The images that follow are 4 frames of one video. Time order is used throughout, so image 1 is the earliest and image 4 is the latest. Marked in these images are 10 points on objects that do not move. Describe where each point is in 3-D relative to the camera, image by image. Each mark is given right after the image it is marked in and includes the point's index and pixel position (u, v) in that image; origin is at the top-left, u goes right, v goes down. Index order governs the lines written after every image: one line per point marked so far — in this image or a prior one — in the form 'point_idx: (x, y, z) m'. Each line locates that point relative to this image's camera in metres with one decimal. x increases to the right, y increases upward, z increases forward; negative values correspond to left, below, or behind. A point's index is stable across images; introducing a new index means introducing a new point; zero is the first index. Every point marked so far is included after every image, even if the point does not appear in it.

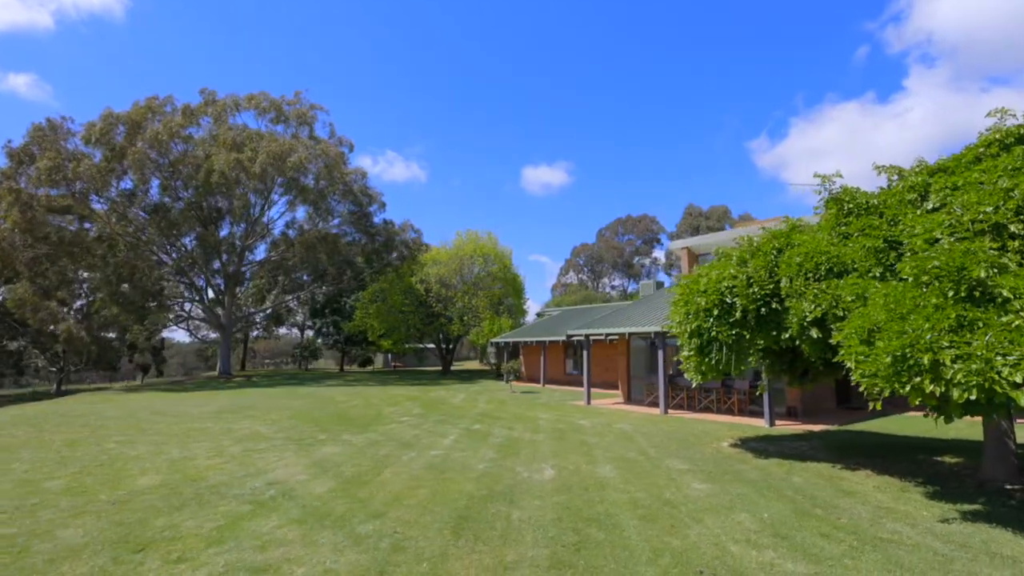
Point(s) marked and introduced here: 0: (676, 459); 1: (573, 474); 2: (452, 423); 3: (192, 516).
0: (+2.3, -2.4, +7.2) m
1: (+0.8, -2.3, +6.4) m
2: (-1.2, -2.8, +10.6) m
3: (-3.1, -2.2, +5.0) m
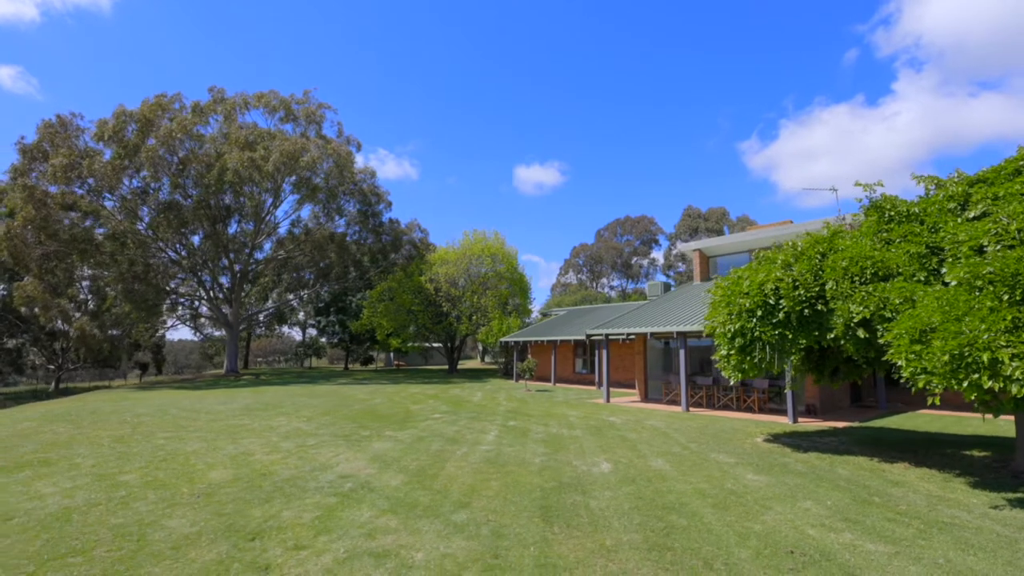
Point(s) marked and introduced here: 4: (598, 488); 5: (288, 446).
0: (+3.0, -2.4, +7.5) m
1: (+1.5, -2.3, +6.7) m
2: (-0.5, -2.8, +10.8) m
3: (-2.3, -2.2, +5.2) m
4: (+1.0, -2.3, +5.8) m
5: (-3.6, -2.5, +8.3) m
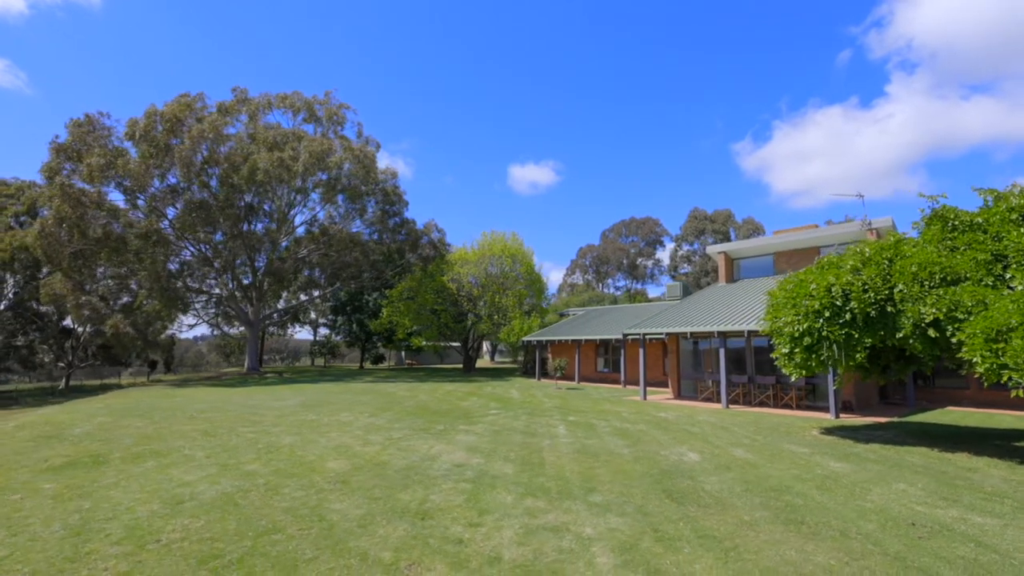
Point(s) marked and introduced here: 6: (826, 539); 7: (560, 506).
0: (+4.4, -2.4, +8.1) m
1: (+2.9, -2.4, +7.3) m
2: (+0.7, -2.8, +11.3) m
3: (-0.9, -2.2, +5.7) m
4: (+2.3, -2.3, +6.3) m
5: (-2.3, -2.5, +8.7) m
6: (+2.7, -2.1, +4.4) m
7: (+0.5, -2.2, +5.1) m
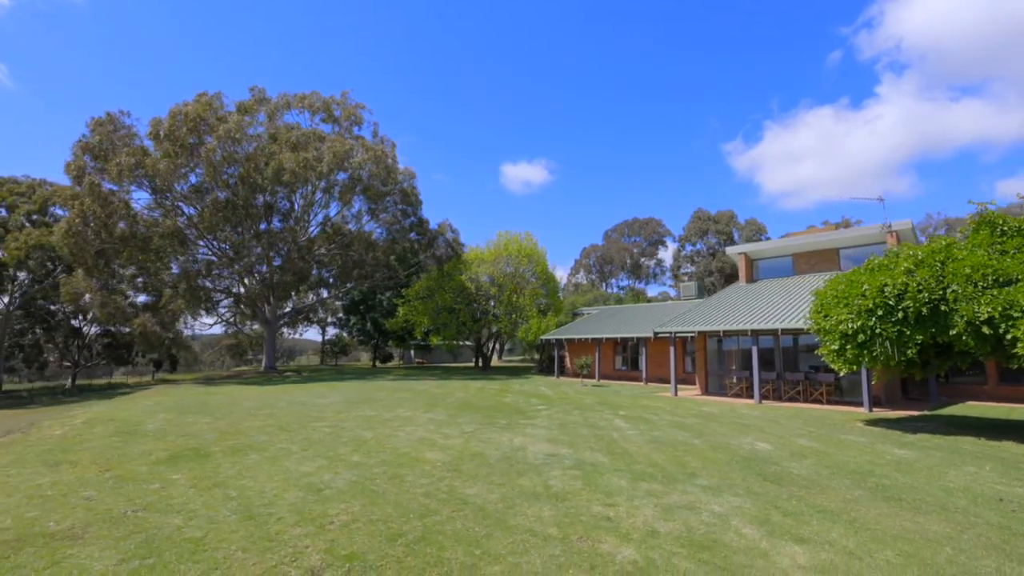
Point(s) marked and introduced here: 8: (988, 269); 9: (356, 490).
0: (+5.6, -2.5, +8.6) m
1: (+4.1, -2.4, +7.8) m
2: (+1.8, -2.8, +11.8) m
3: (+0.4, -2.2, +6.1) m
4: (+3.6, -2.3, +6.8) m
5: (-1.1, -2.5, +9.1) m
6: (+4.0, -2.2, +4.9) m
7: (+1.8, -2.2, +5.6) m
8: (+7.1, +0.3, +7.7) m
9: (-1.7, -2.2, +5.6) m
